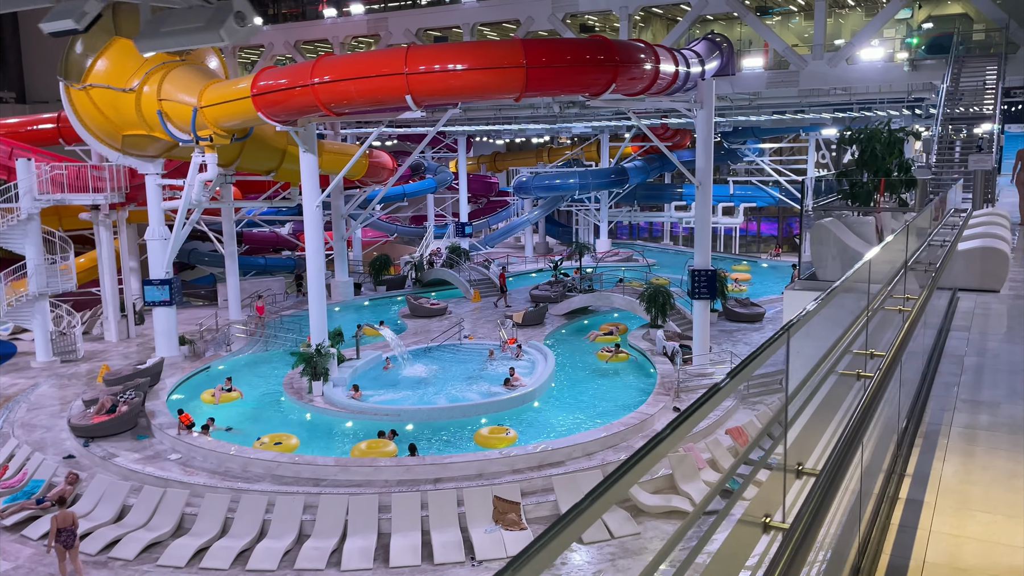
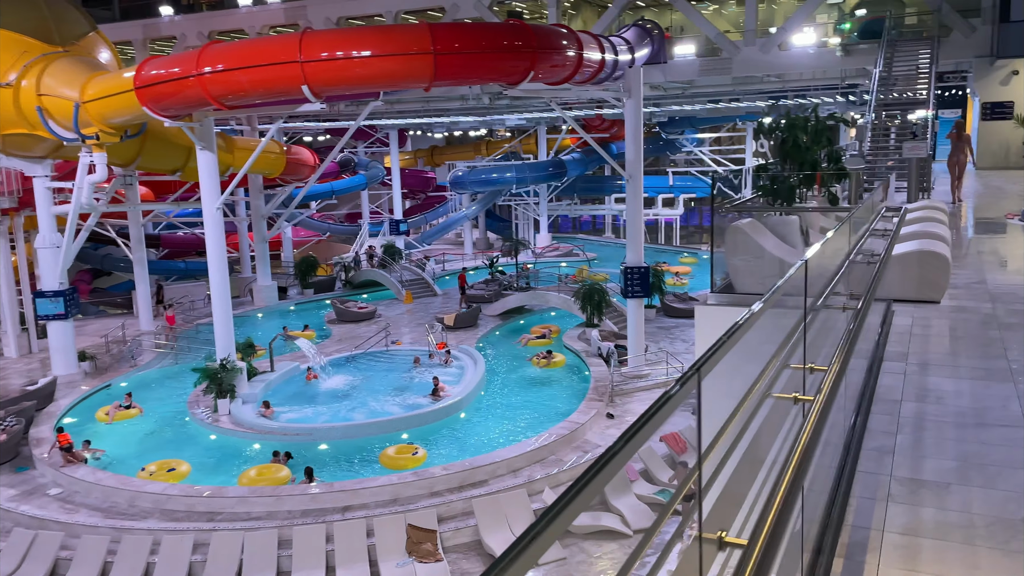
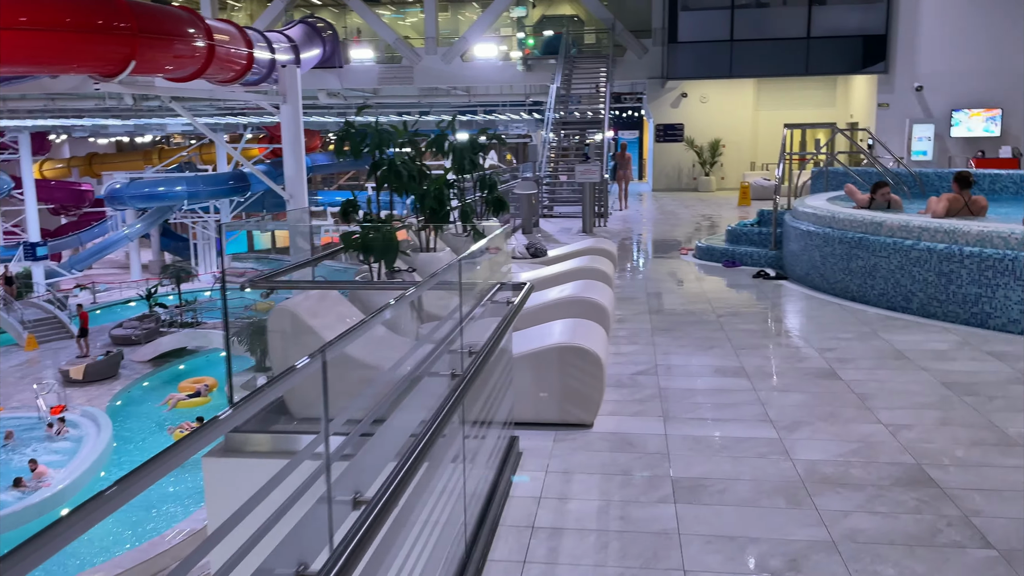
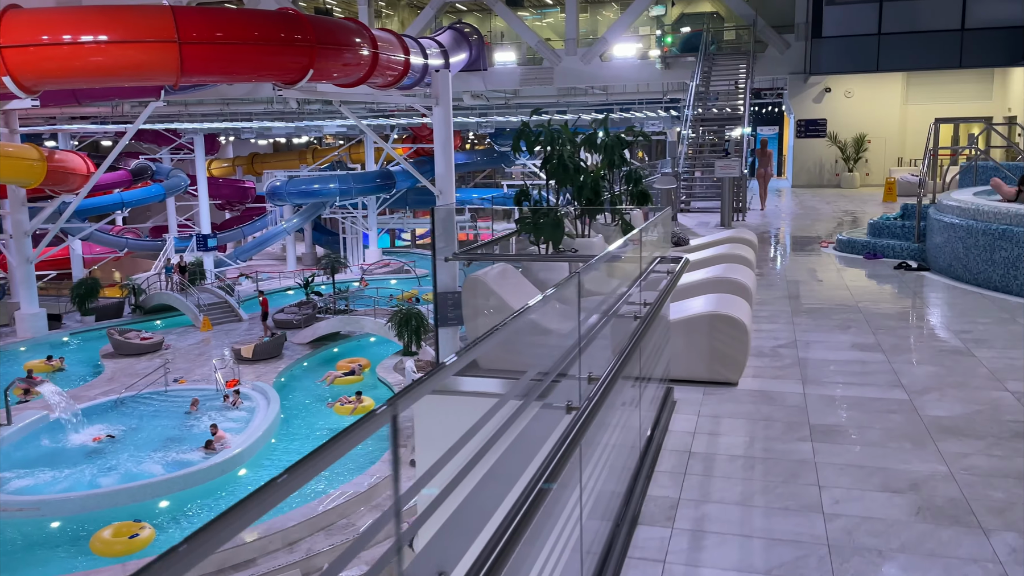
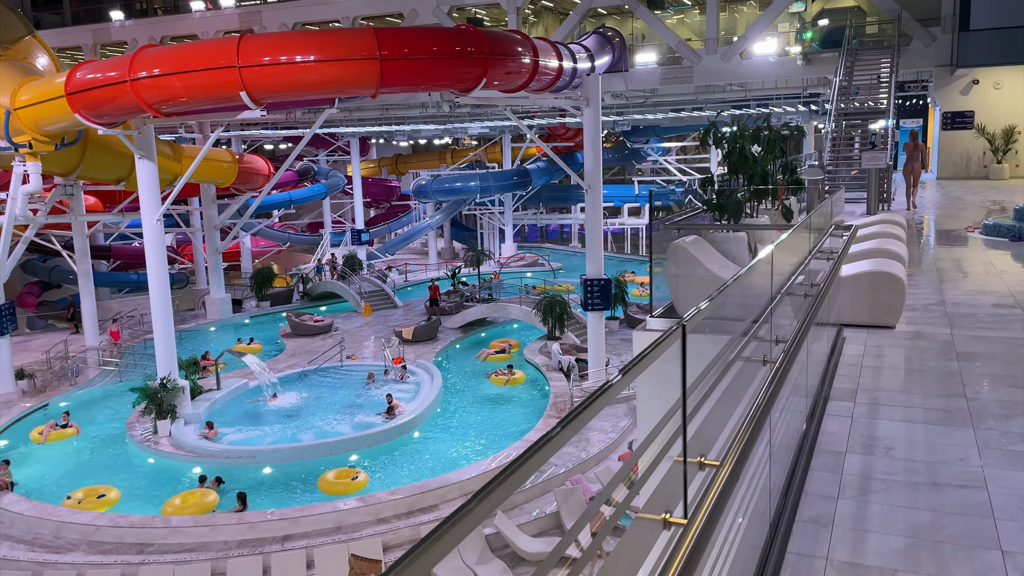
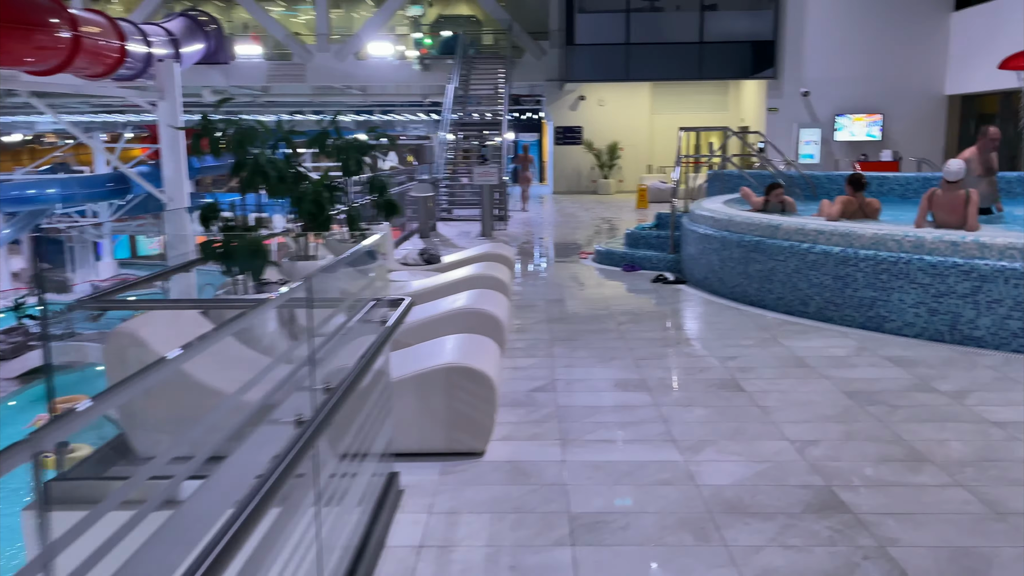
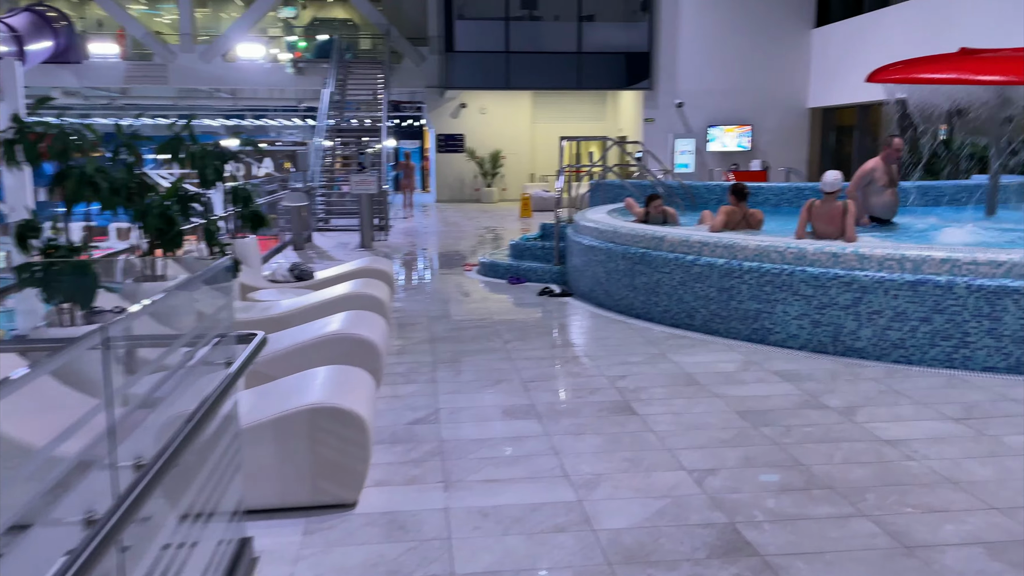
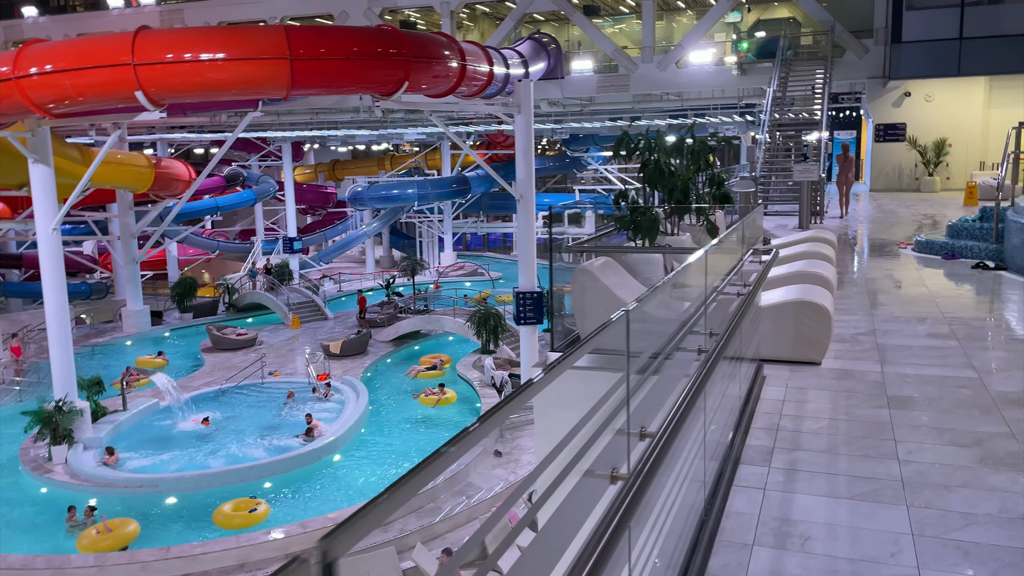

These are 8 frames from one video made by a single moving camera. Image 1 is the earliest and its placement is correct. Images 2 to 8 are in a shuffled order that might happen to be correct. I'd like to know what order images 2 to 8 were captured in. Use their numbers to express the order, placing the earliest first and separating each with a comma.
2, 5, 8, 4, 3, 6, 7
